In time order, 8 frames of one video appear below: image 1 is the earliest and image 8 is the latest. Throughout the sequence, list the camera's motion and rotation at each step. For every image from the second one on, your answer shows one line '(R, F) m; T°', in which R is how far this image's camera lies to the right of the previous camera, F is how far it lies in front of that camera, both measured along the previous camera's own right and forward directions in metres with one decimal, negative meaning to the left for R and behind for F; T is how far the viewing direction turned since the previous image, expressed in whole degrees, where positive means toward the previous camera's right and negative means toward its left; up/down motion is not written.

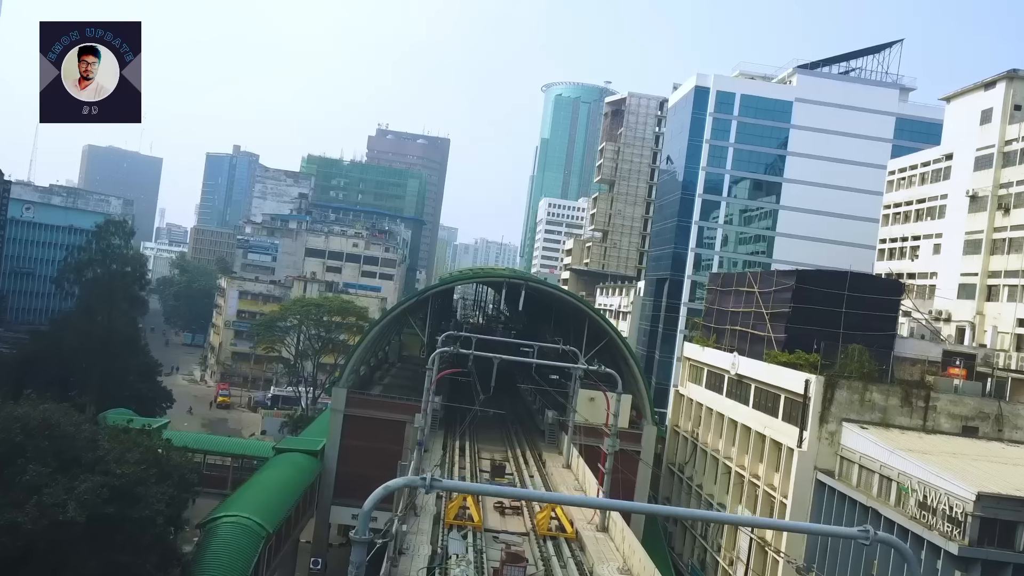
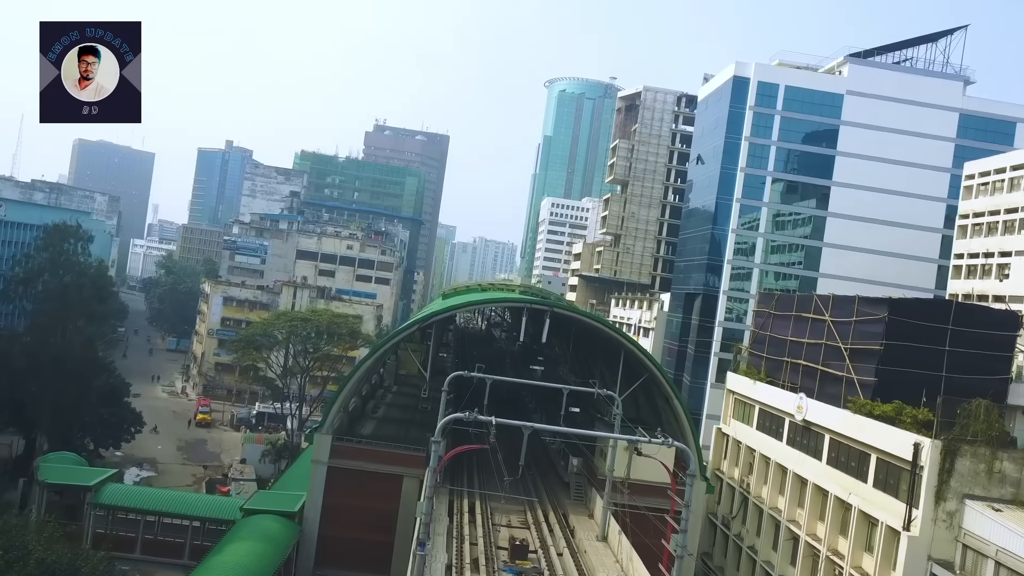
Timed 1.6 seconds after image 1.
(-0.5, +3.6) m; 0°
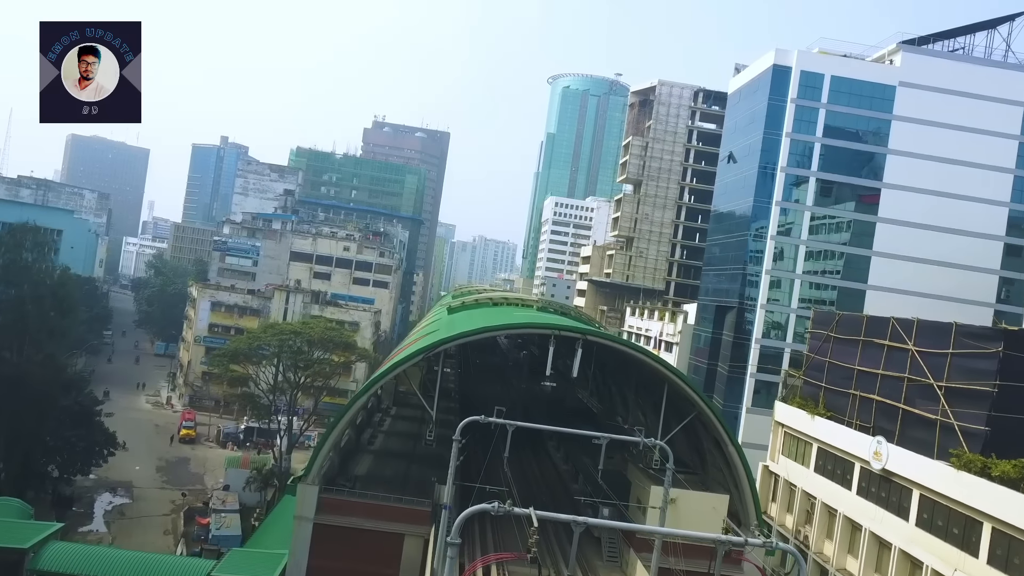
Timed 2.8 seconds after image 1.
(-0.4, +2.8) m; 0°
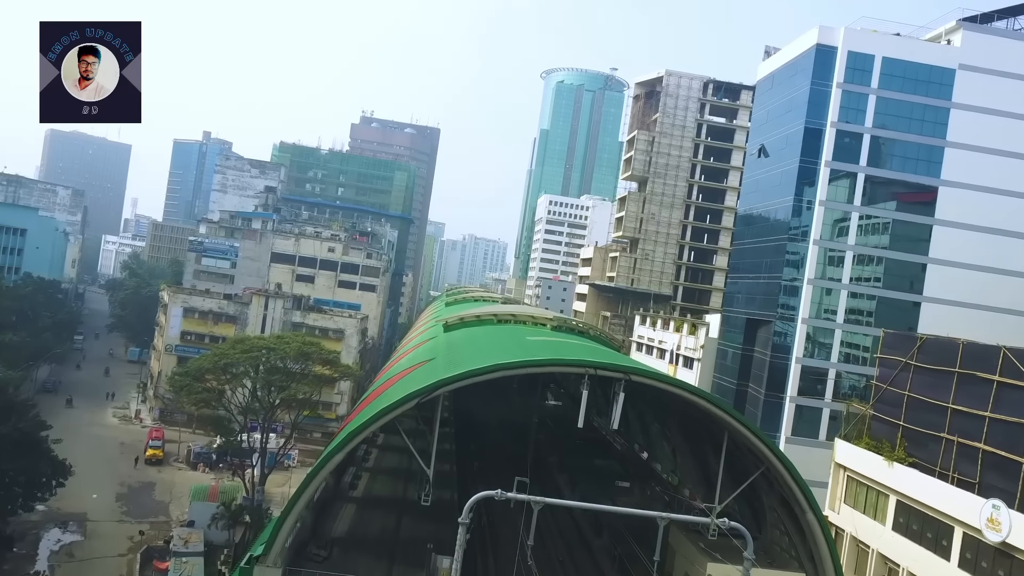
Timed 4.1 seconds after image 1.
(-0.4, +3.2) m; +1°
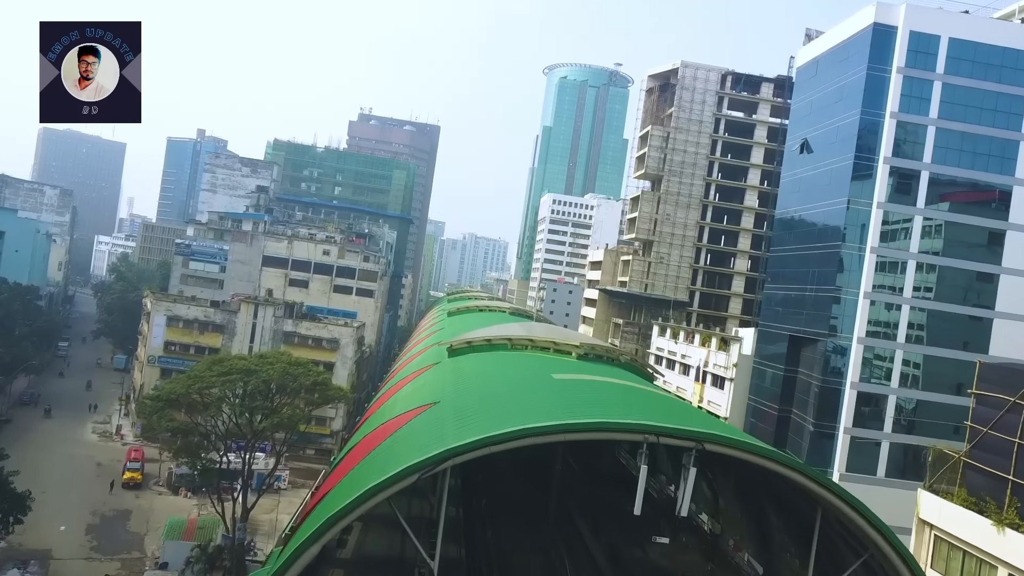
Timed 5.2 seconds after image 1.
(-0.3, +2.7) m; 0°
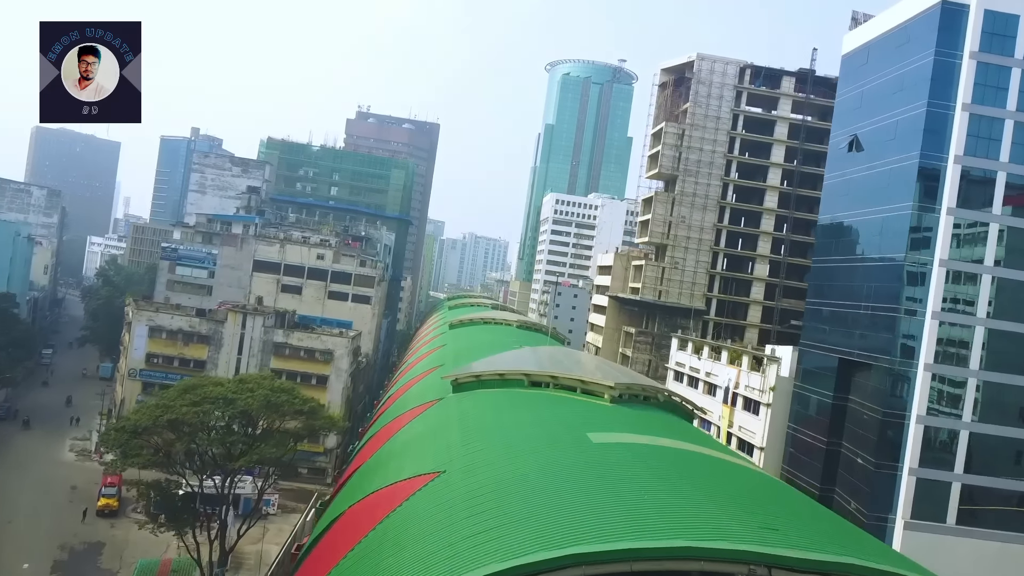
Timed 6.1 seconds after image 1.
(-0.3, +2.5) m; 0°
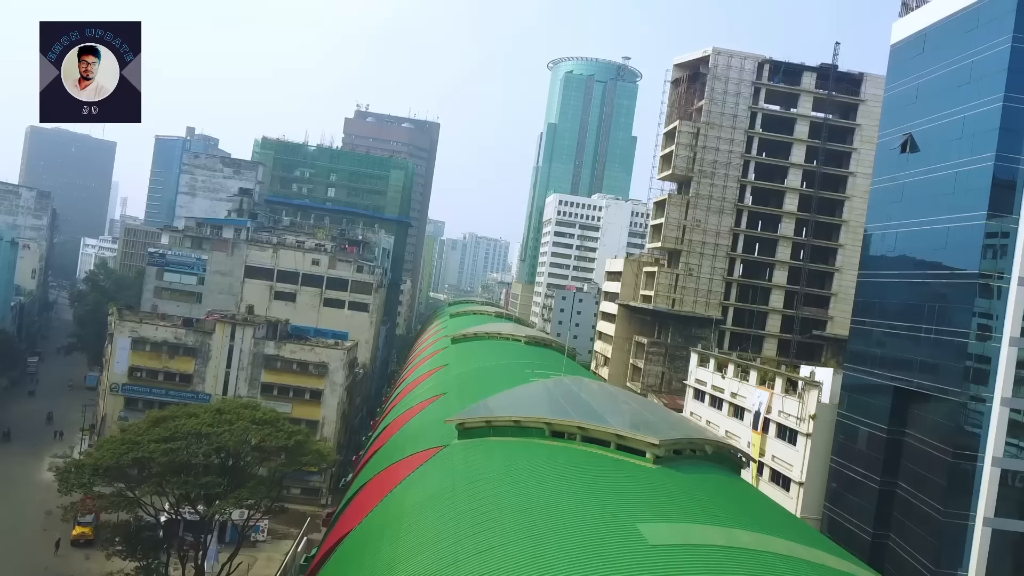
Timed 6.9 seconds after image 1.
(-0.2, +2.1) m; 0°
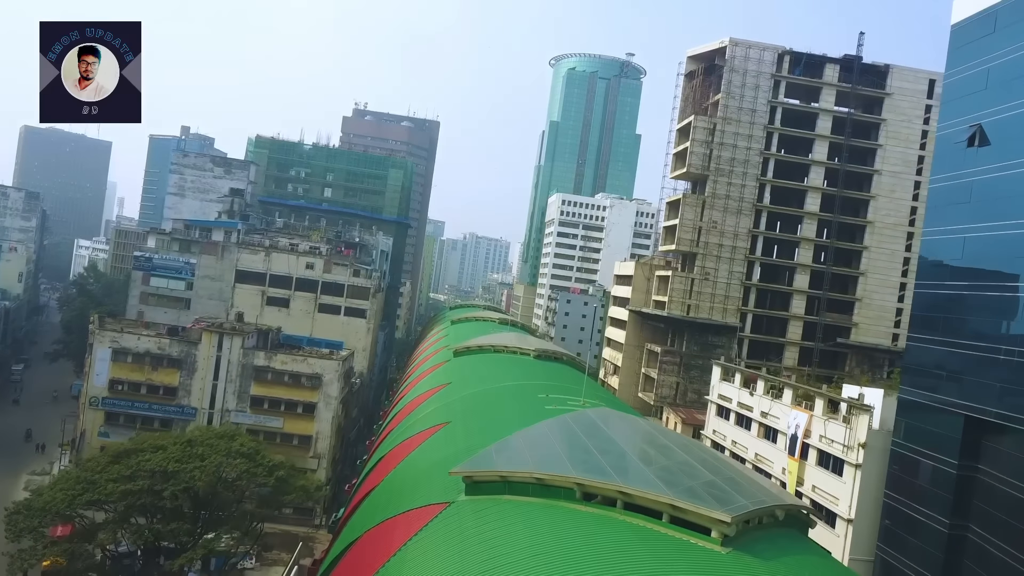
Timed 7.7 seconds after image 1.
(-0.2, +2.1) m; 0°
